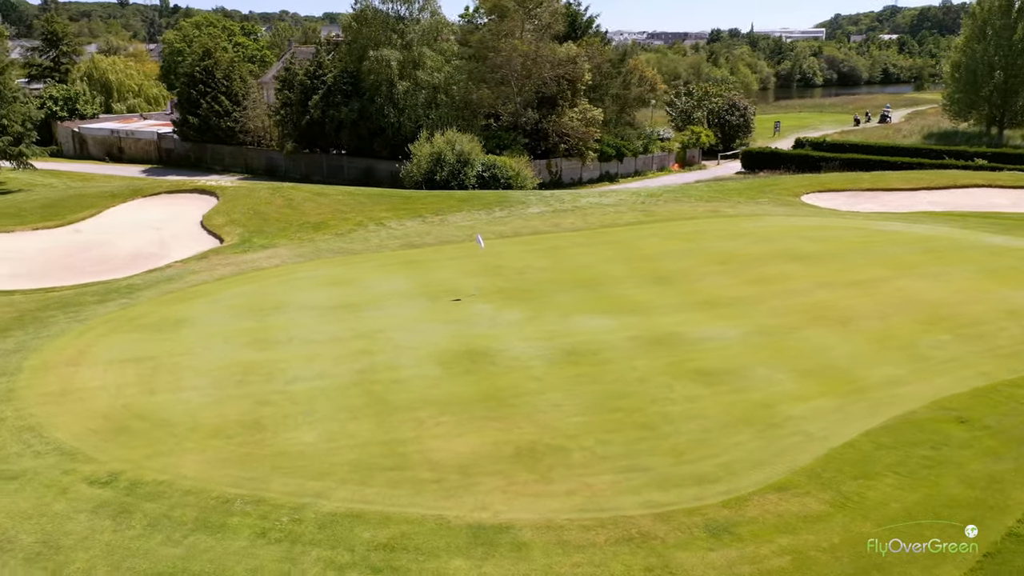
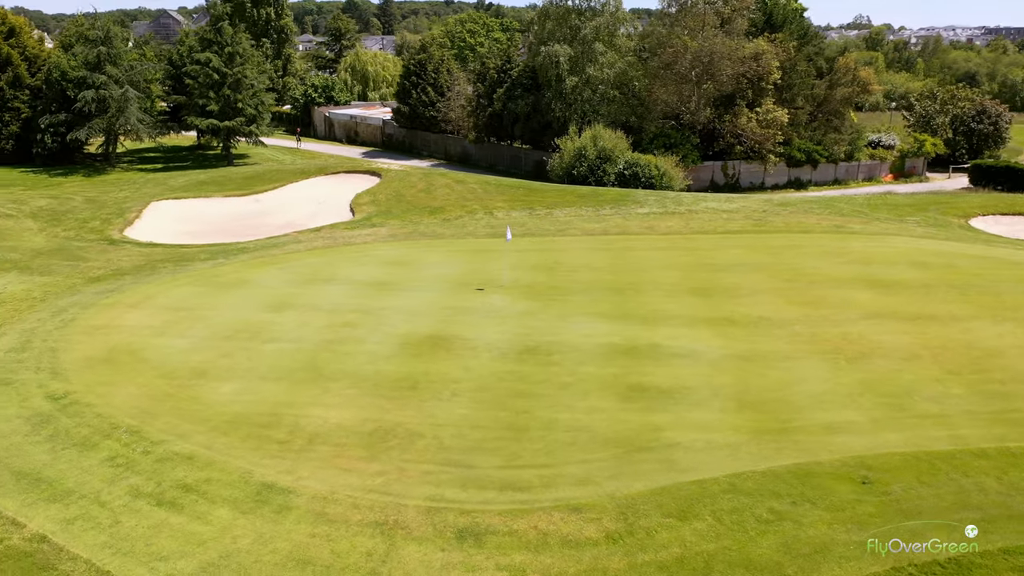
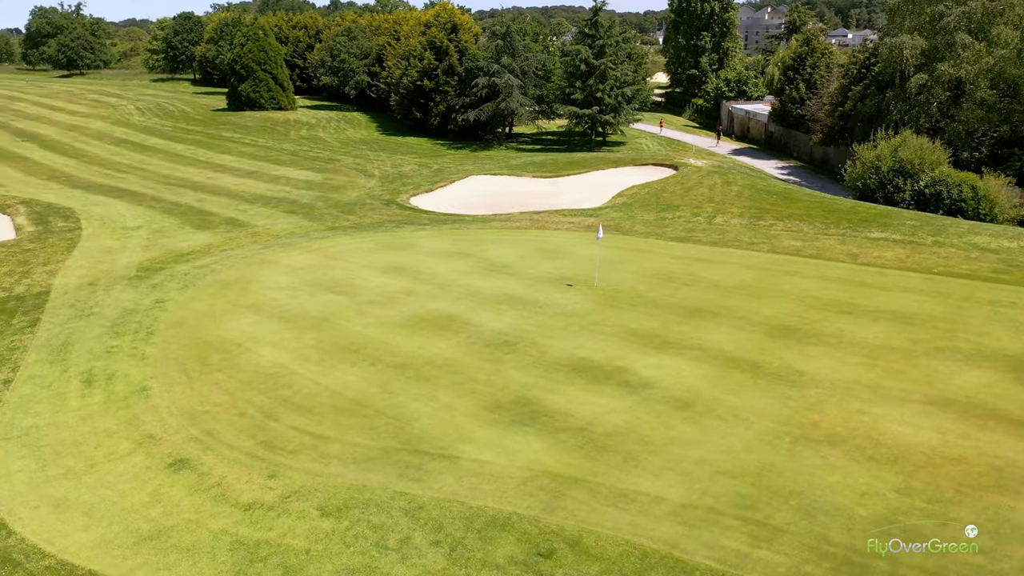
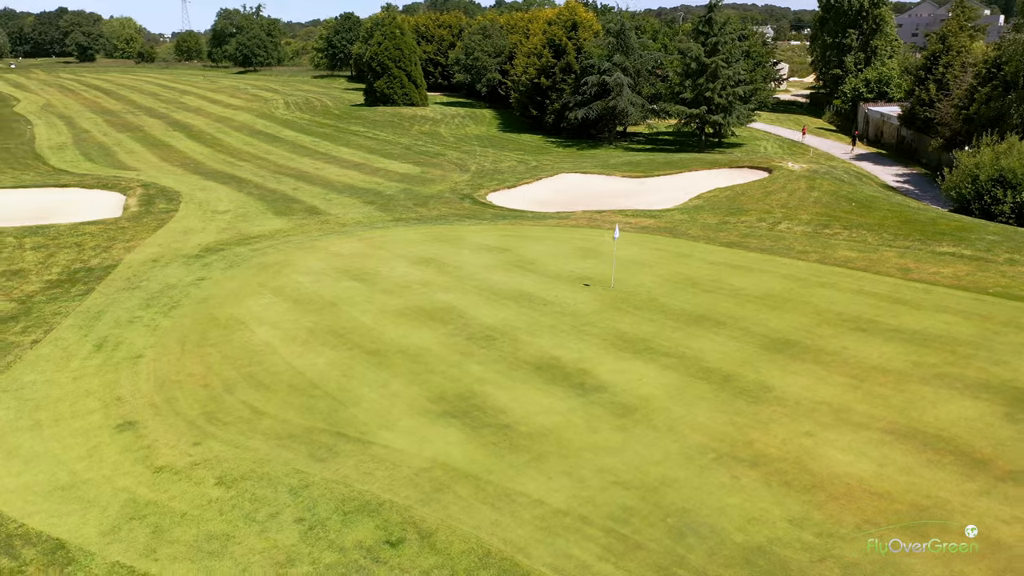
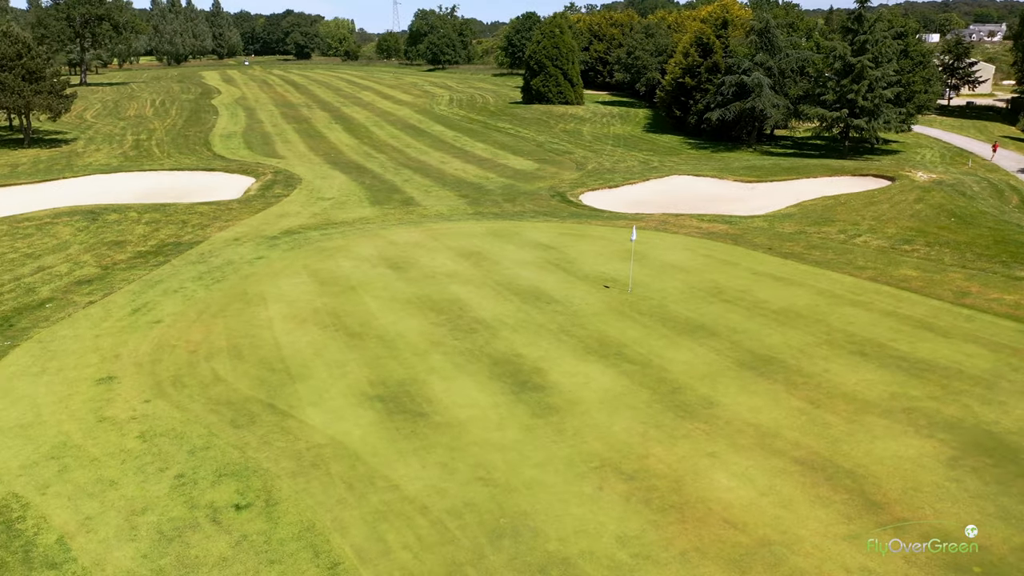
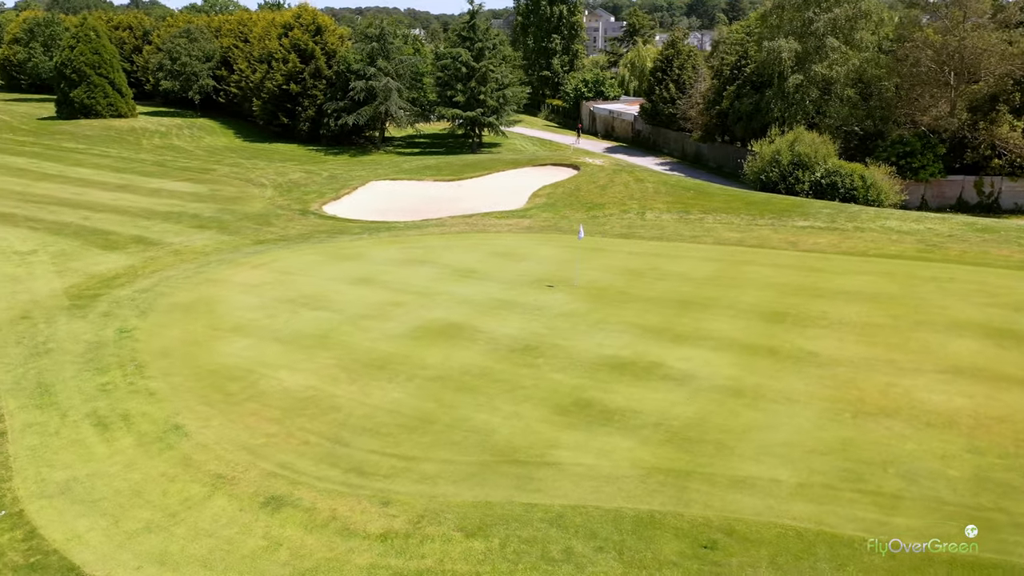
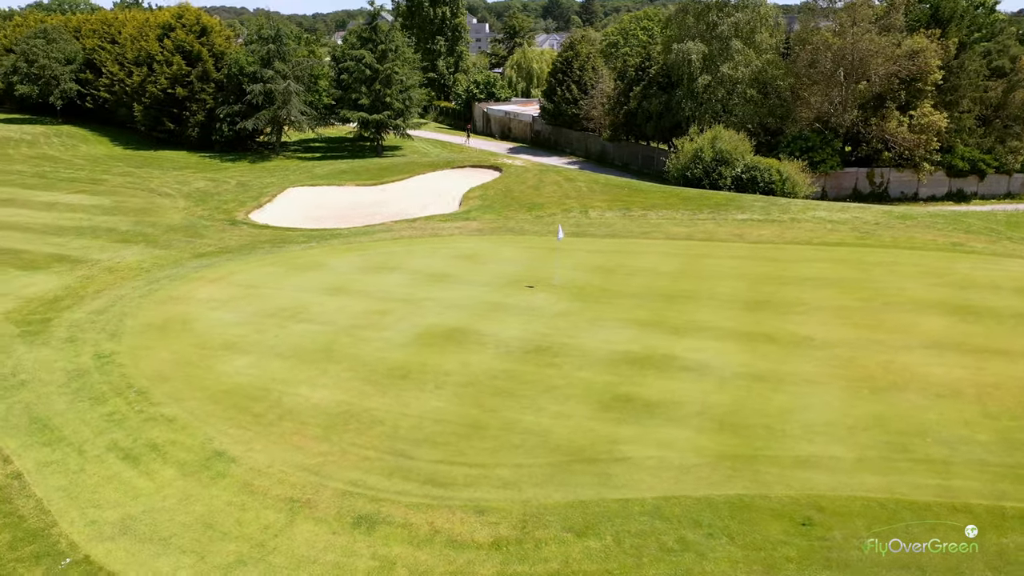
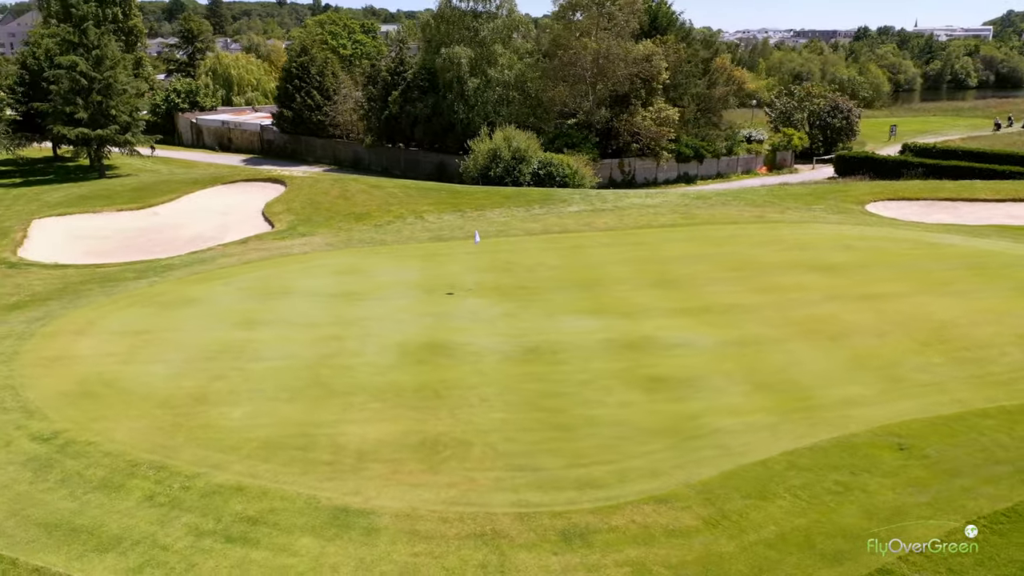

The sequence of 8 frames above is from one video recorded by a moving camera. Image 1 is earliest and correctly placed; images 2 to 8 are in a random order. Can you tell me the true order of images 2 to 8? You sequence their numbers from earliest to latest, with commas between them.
8, 2, 7, 6, 3, 4, 5
